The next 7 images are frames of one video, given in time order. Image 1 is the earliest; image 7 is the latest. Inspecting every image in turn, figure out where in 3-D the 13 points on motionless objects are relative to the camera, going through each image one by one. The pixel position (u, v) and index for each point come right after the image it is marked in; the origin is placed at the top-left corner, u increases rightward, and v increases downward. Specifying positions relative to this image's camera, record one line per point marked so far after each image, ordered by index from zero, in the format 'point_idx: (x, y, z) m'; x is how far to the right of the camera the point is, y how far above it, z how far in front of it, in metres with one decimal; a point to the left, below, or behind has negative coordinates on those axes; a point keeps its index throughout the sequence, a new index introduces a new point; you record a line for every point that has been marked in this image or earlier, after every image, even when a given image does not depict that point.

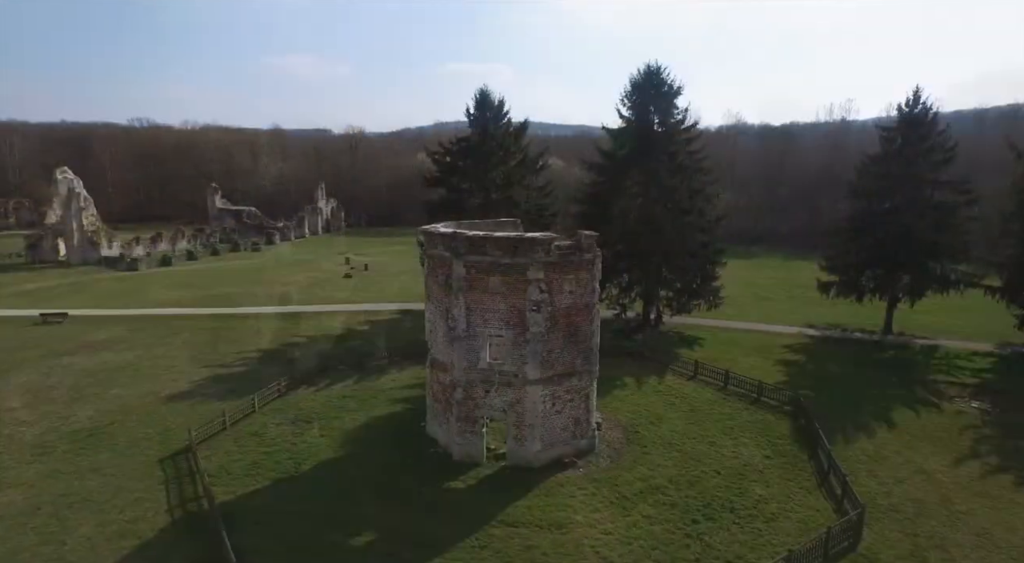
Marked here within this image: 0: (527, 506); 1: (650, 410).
0: (+0.3, -5.0, +13.6) m
1: (+4.2, -4.0, +19.0) m
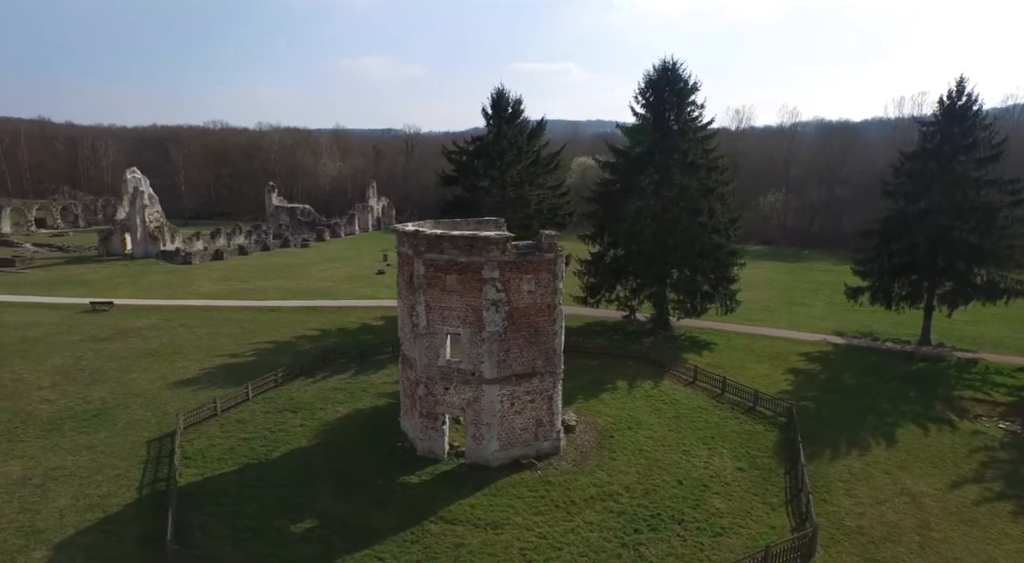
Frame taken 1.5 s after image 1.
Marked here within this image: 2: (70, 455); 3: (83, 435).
0: (-0.9, -4.9, +13.6) m
1: (+3.6, -4.0, +18.6) m
2: (-11.4, -4.5, +15.8) m
3: (-11.8, -4.2, +16.9) m
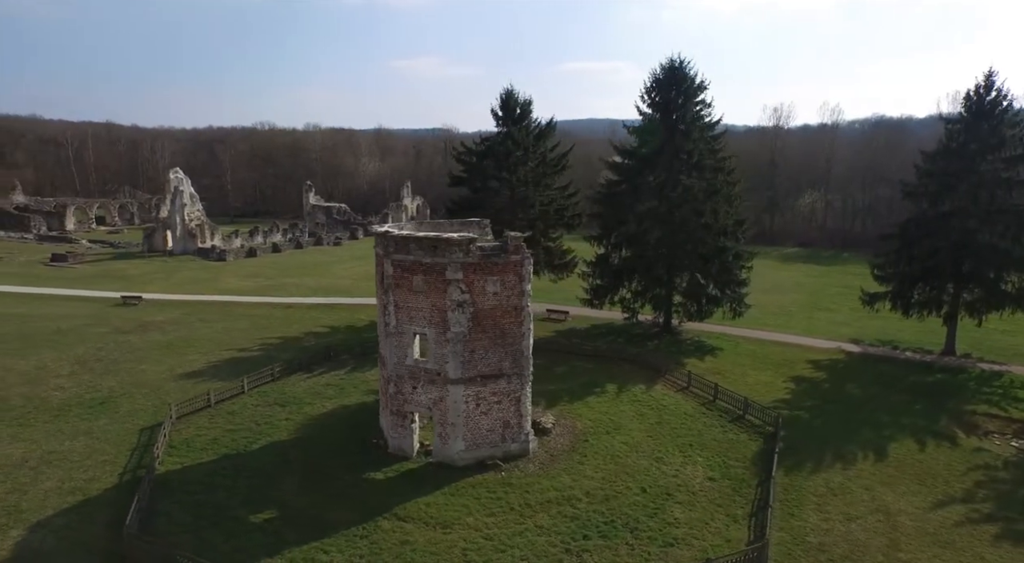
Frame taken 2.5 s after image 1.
0: (-1.9, -5.0, +13.8) m
1: (+3.0, -4.1, +18.3) m
2: (-12.1, -4.4, +16.8) m
3: (-12.5, -4.1, +17.9) m
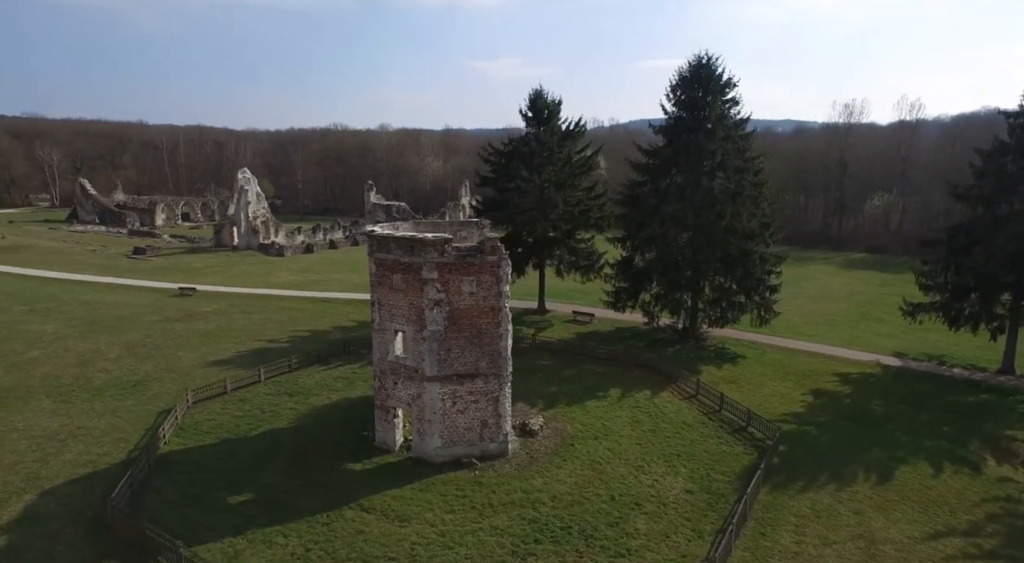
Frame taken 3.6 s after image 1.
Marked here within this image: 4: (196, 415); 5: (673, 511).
0: (-2.7, -4.9, +14.1) m
1: (+2.8, -4.2, +18.0) m
2: (-12.5, -4.1, +18.4) m
3: (-12.7, -3.8, +19.6) m
4: (-9.5, -4.0, +18.4) m
5: (+3.6, -5.1, +13.7) m
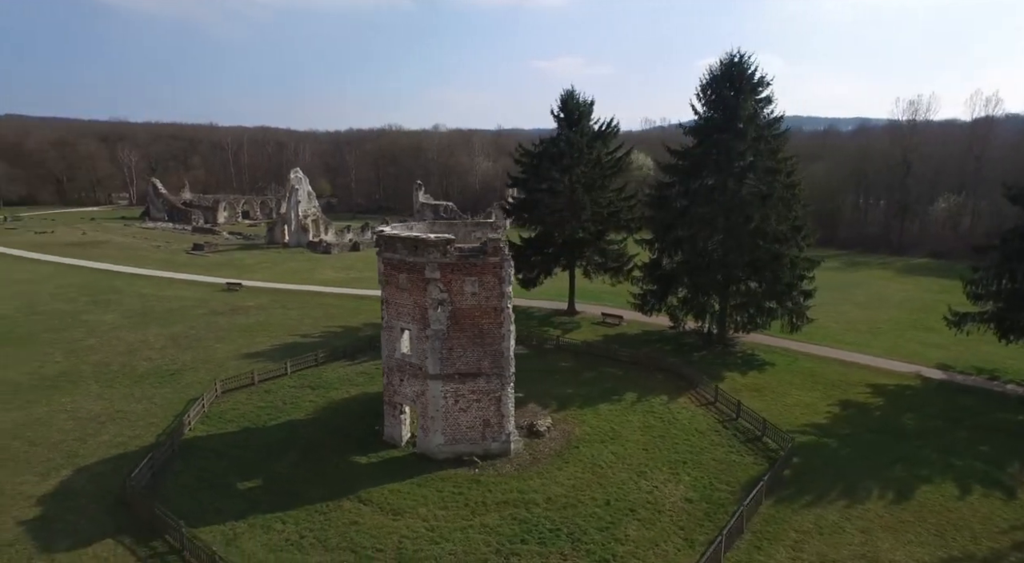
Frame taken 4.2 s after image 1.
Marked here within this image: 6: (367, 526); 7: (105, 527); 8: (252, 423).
0: (-2.8, -4.9, +14.5) m
1: (+3.0, -4.3, +17.8) m
2: (-12.1, -3.9, +19.7) m
3: (-12.2, -3.6, +20.8) m
4: (-9.2, -3.9, +19.4) m
5: (+3.4, -5.2, +13.4) m
6: (-3.1, -5.2, +13.1) m
7: (-8.8, -5.3, +13.3) m
8: (-7.7, -4.2, +18.2) m
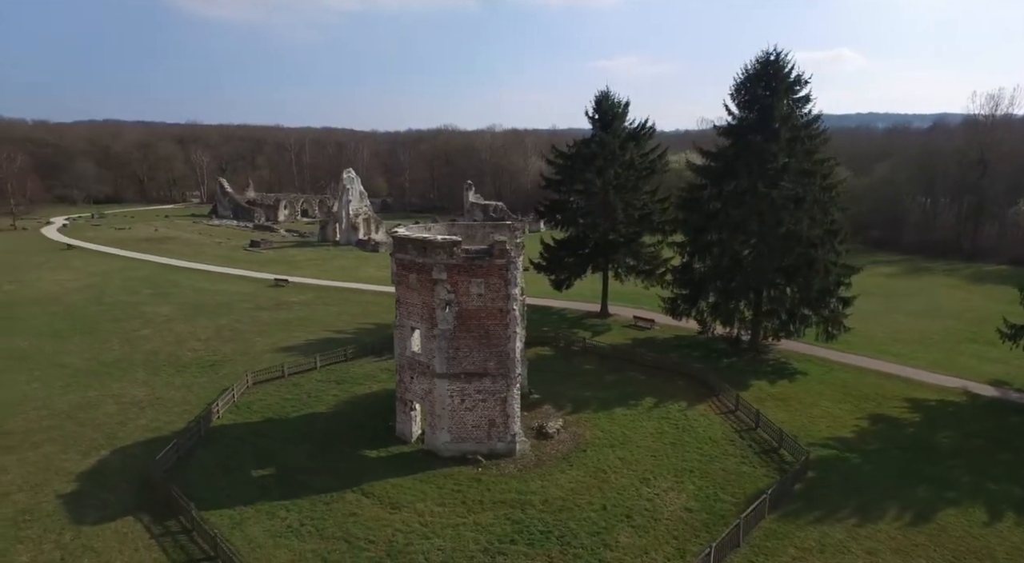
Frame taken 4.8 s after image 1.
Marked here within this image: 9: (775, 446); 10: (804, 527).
0: (-2.8, -4.9, +14.9) m
1: (+3.3, -4.4, +17.6) m
2: (-11.6, -3.7, +21.0) m
3: (-11.5, -3.5, +22.1) m
4: (-8.7, -3.7, +20.4) m
5: (+3.3, -5.3, +13.2) m
6: (-3.2, -5.2, +13.5) m
7: (-8.9, -5.2, +14.3) m
8: (-7.3, -4.1, +19.0) m
9: (+7.1, -4.5, +16.7) m
10: (+6.3, -5.3, +13.3) m
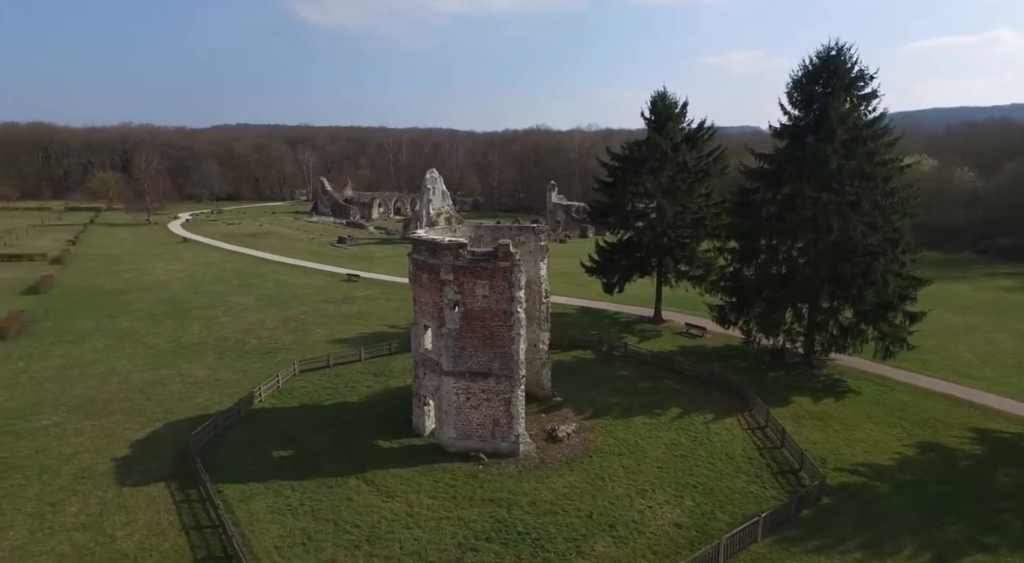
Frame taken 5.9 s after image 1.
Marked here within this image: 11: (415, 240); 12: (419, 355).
0: (-2.9, -4.9, +15.5) m
1: (+3.6, -4.5, +17.2) m
2: (-10.5, -3.5, +23.0) m
3: (-10.2, -3.2, +24.1) m
4: (-7.7, -3.6, +21.9) m
5: (+2.8, -5.5, +12.9) m
6: (-3.6, -5.2, +14.3) m
7: (-9.0, -5.0, +16.0) m
8: (-6.7, -4.0, +20.4) m
9: (+7.2, -4.8, +15.7) m
10: (+5.8, -5.5, +12.4) m
11: (-2.6, +1.1, +16.5) m
12: (-2.6, -2.1, +17.3) m
